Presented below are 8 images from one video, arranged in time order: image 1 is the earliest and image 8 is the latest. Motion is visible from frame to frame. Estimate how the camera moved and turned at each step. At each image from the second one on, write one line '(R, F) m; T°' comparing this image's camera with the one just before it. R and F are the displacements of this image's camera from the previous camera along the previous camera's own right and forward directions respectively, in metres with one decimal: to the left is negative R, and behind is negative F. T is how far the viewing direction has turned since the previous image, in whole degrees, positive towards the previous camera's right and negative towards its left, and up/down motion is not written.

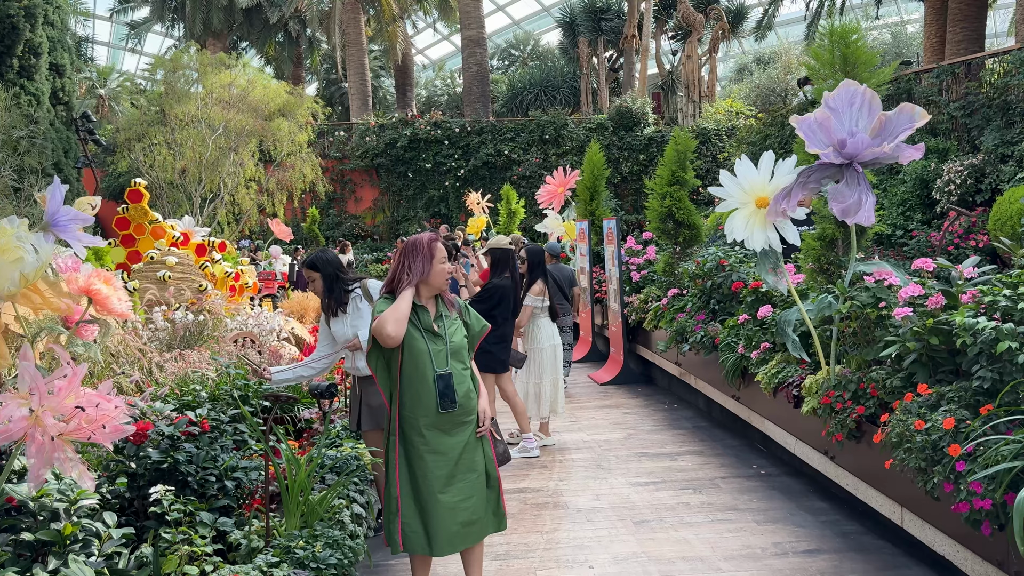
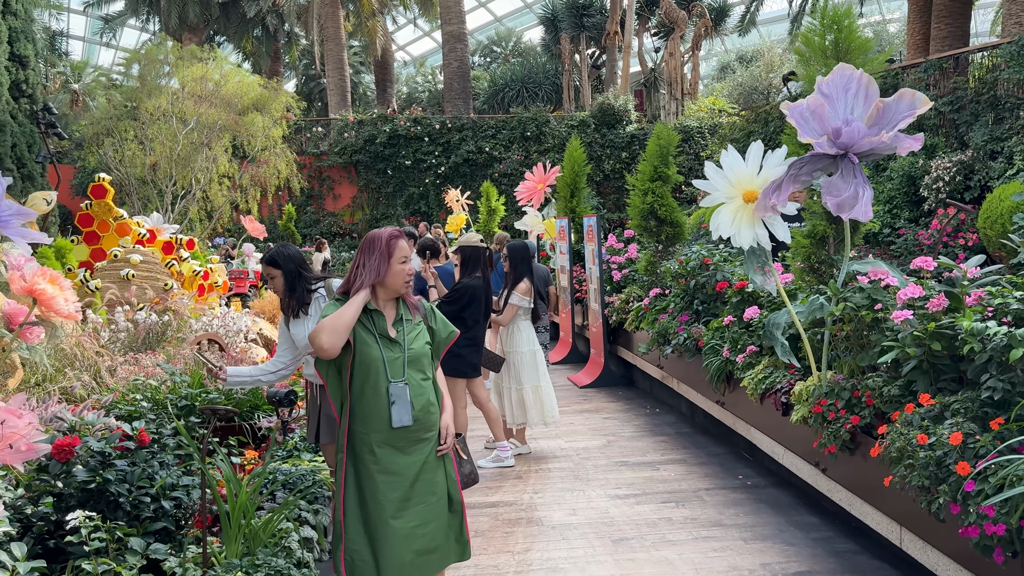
(+0.1, +0.3) m; +1°
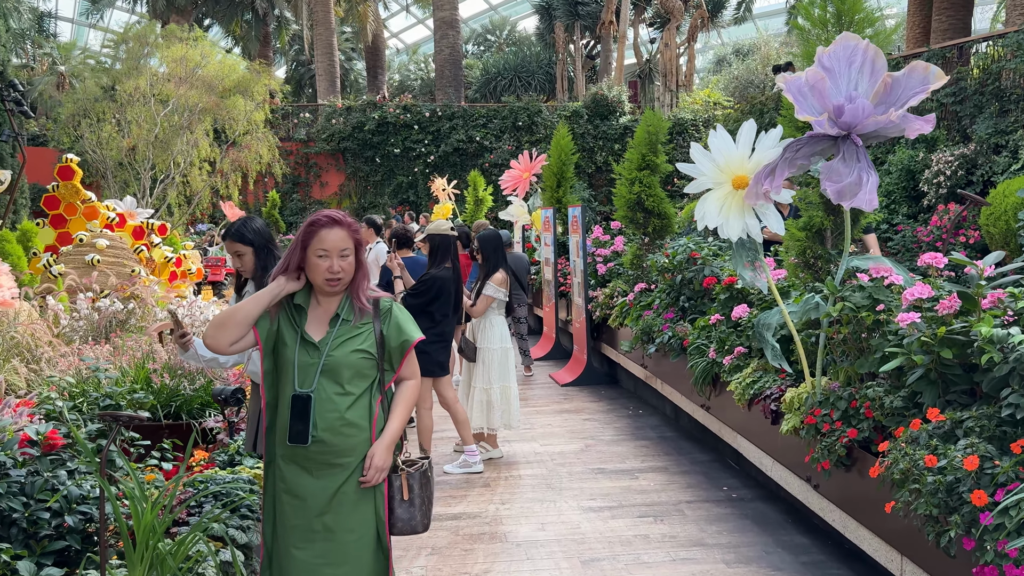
(+0.1, +0.4) m; 0°
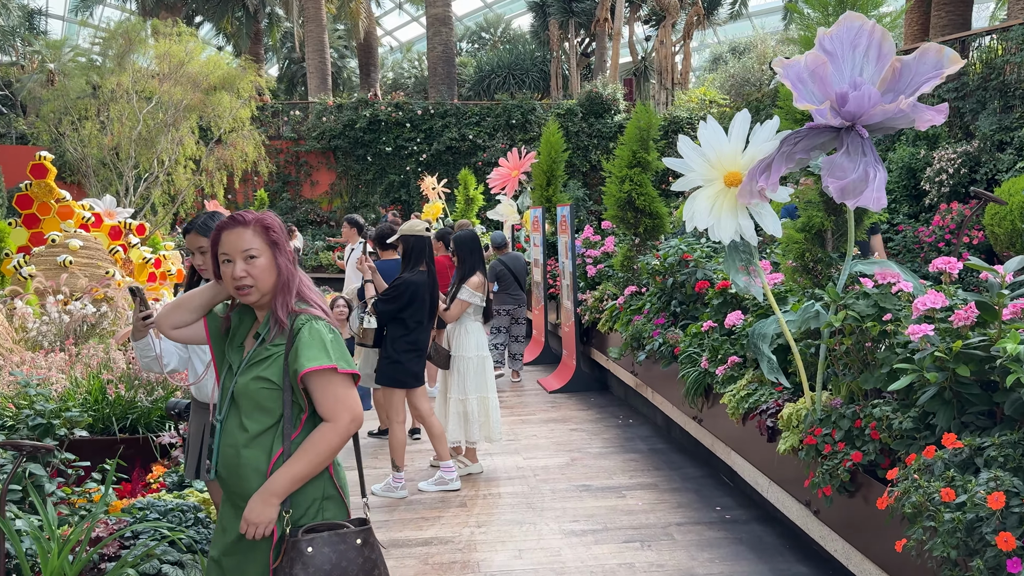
(+0.1, +0.3) m; 0°
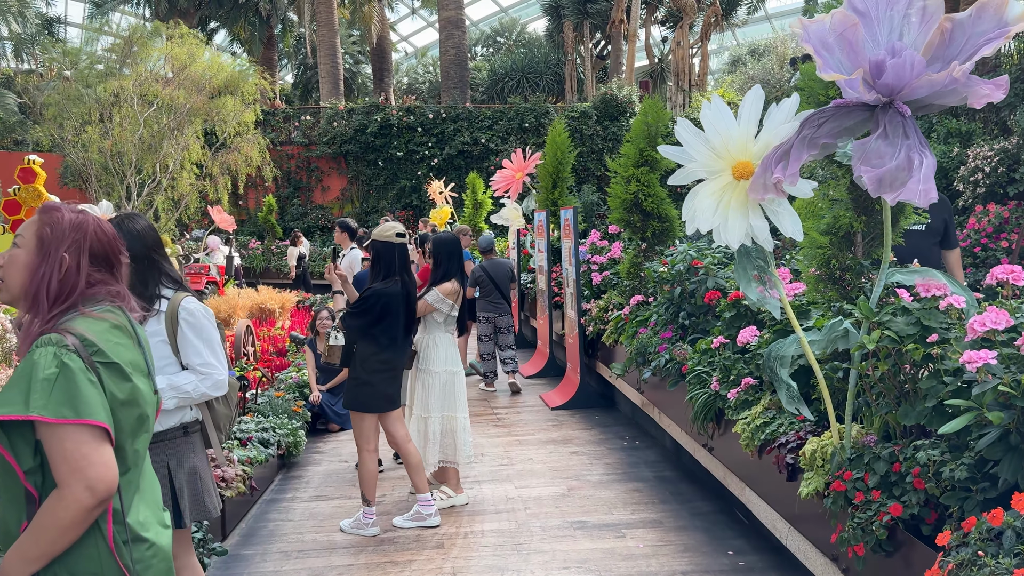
(+0.2, +0.5) m; -1°
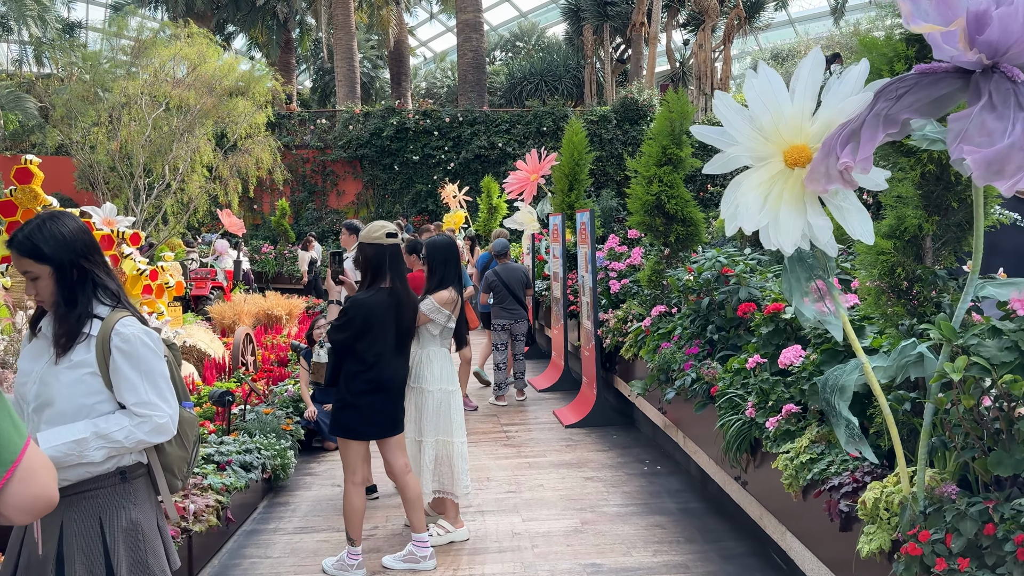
(+0.1, +0.5) m; -1°
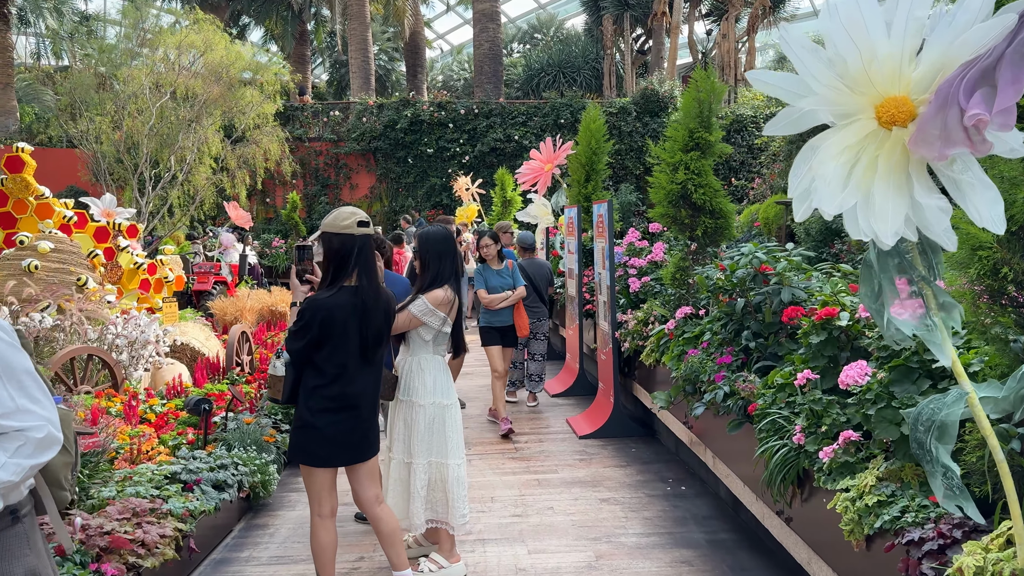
(0.0, +0.5) m; -1°
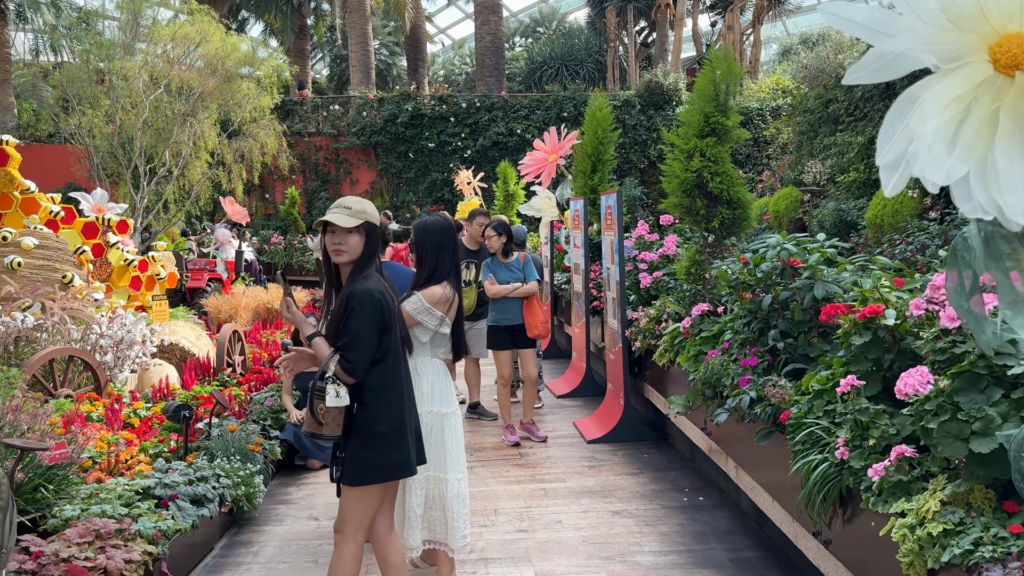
(0.0, +0.3) m; 0°
